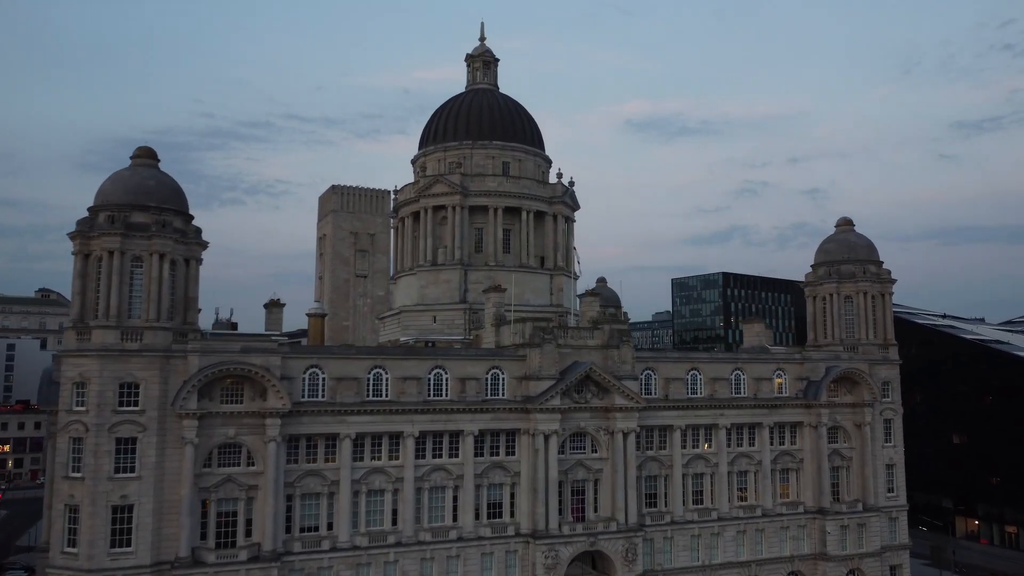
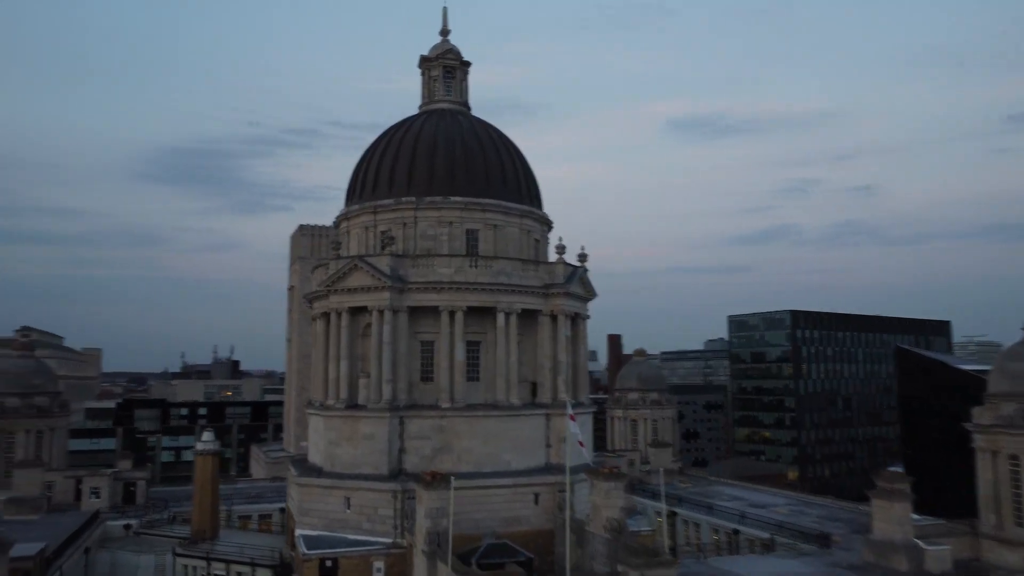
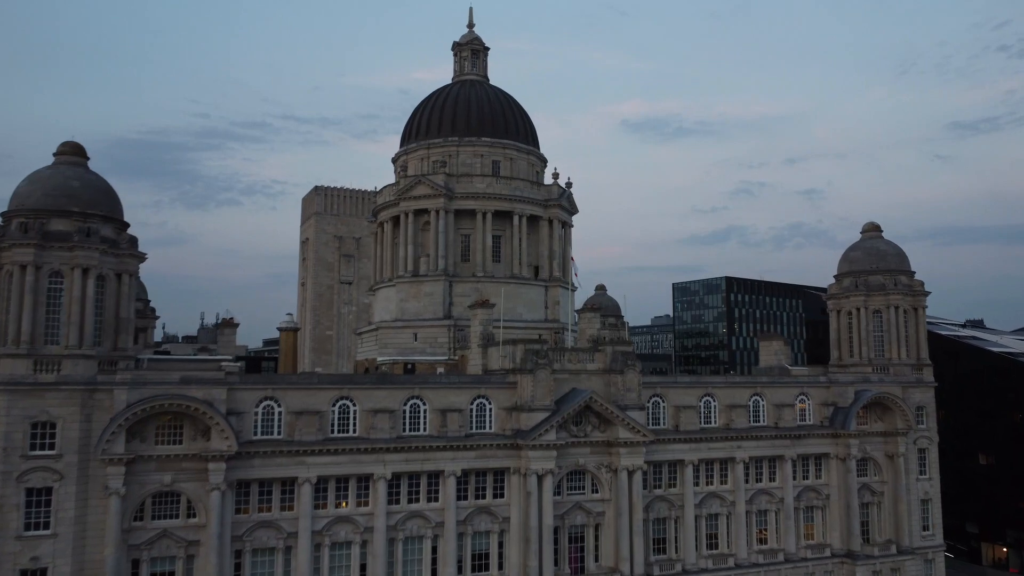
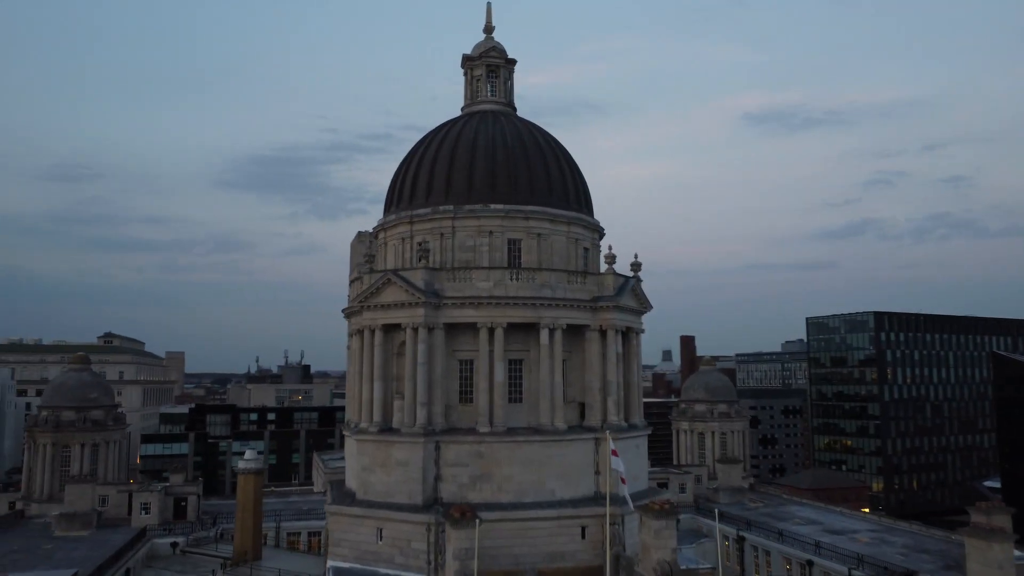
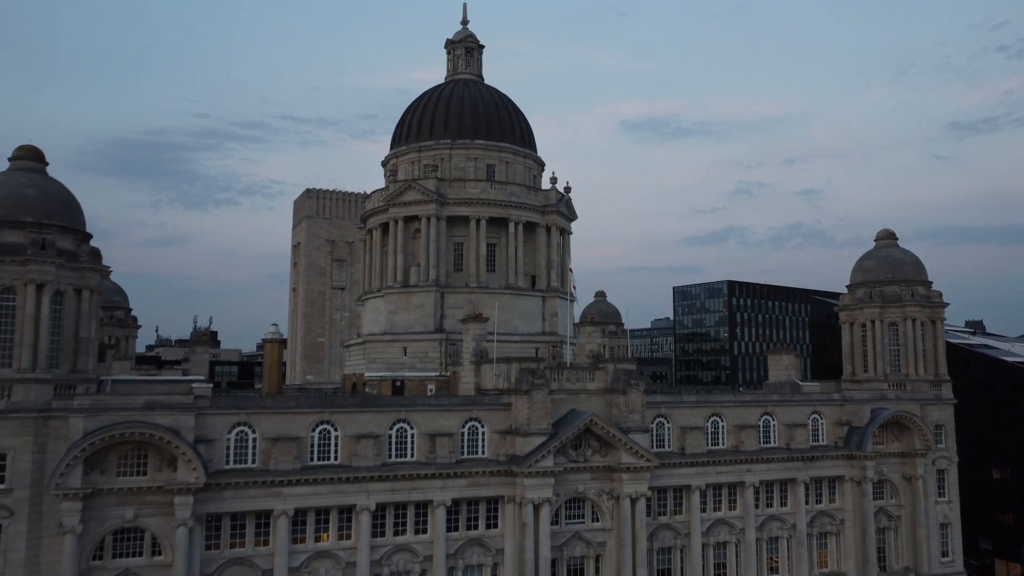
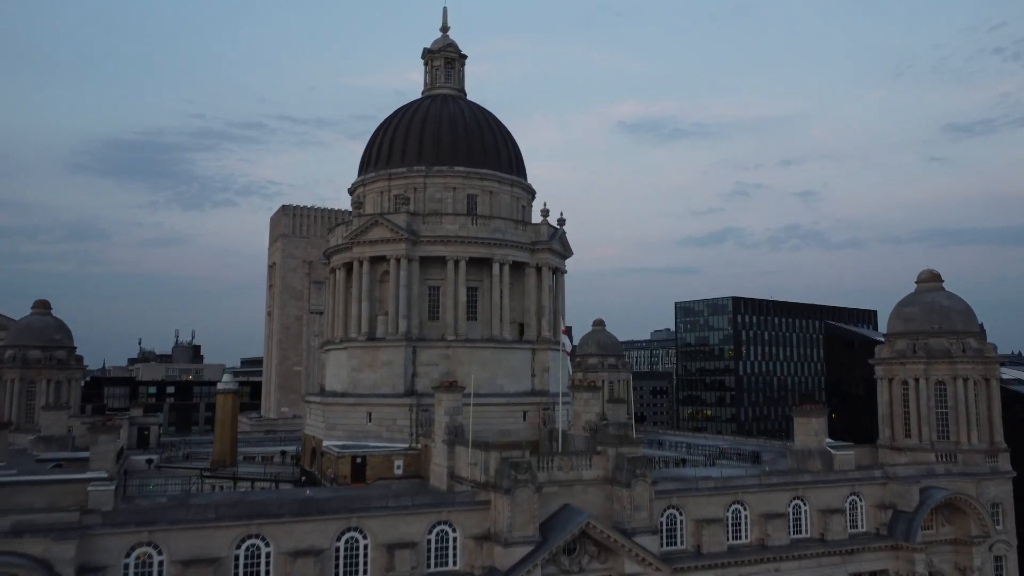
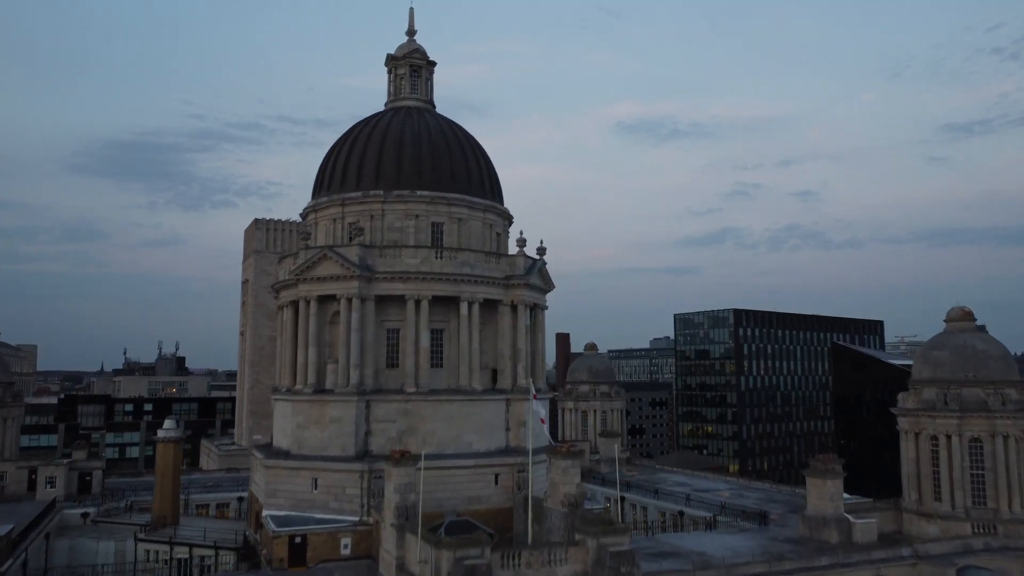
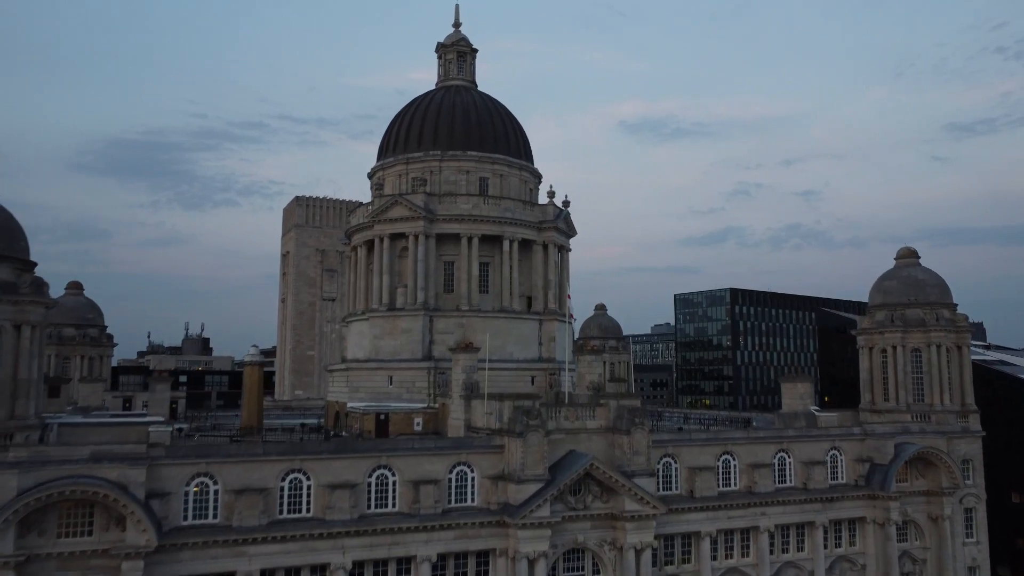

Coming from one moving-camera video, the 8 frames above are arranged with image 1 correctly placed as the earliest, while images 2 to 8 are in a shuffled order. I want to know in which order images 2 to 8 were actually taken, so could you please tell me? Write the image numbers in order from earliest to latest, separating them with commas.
3, 5, 8, 6, 7, 2, 4
